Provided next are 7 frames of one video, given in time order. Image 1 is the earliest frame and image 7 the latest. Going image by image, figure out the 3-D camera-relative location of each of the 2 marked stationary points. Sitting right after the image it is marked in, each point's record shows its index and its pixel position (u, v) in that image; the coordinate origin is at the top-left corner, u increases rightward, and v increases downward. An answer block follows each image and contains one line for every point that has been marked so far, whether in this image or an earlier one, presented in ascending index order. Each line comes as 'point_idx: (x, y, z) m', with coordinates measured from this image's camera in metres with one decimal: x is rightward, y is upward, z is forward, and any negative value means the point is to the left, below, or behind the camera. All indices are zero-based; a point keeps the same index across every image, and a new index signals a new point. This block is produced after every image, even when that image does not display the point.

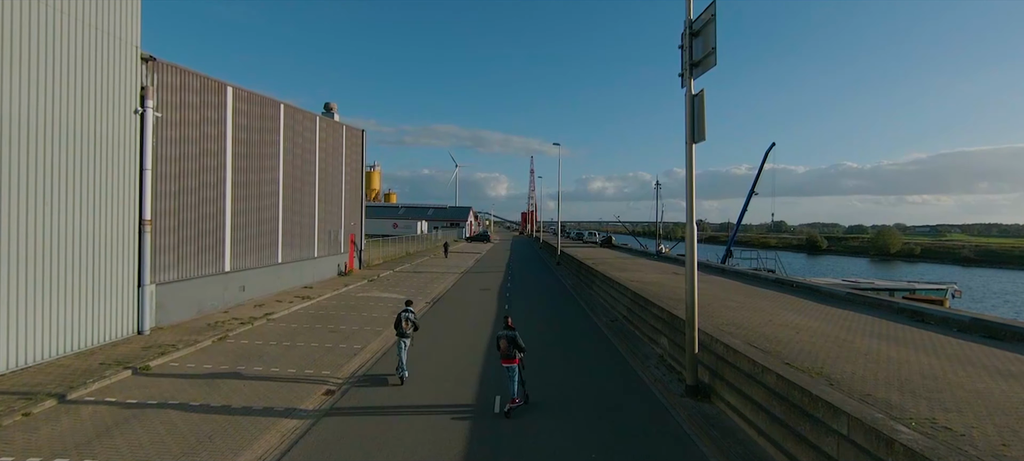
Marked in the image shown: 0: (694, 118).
0: (+2.9, +1.8, +9.1) m
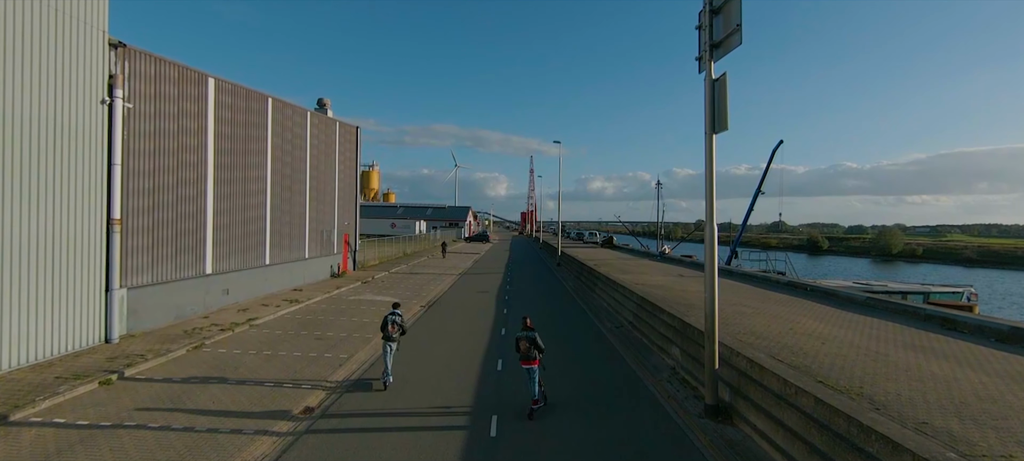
0: (+2.9, +1.8, +8.1) m
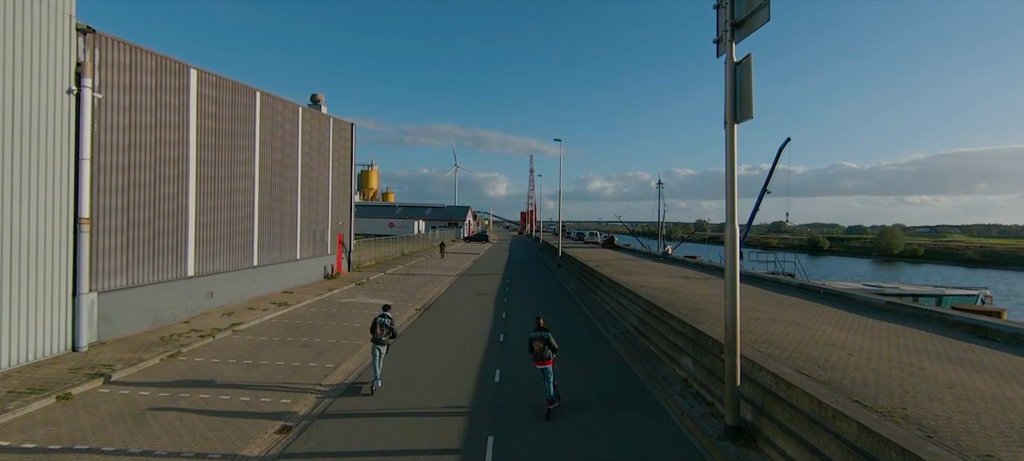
0: (+2.9, +1.8, +7.3) m
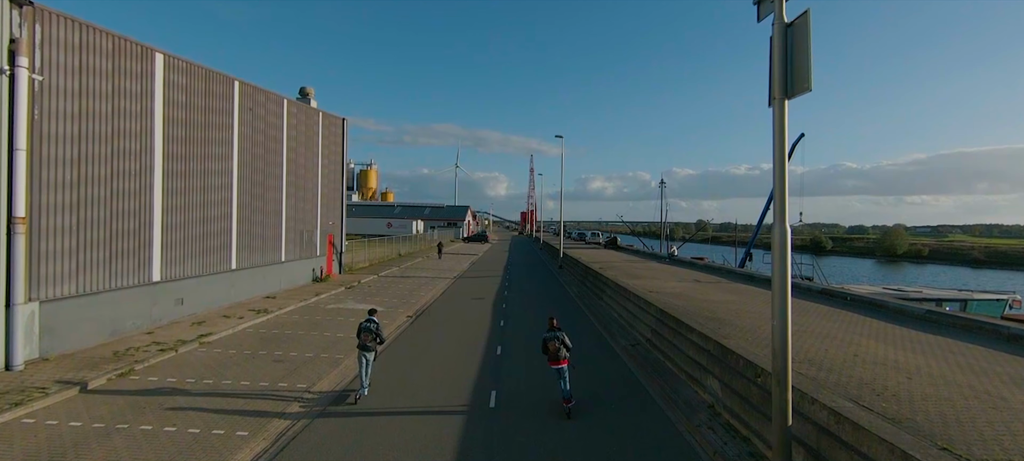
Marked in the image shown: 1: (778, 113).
0: (+2.8, +1.8, +5.9) m
1: (+2.7, +1.2, +5.8) m
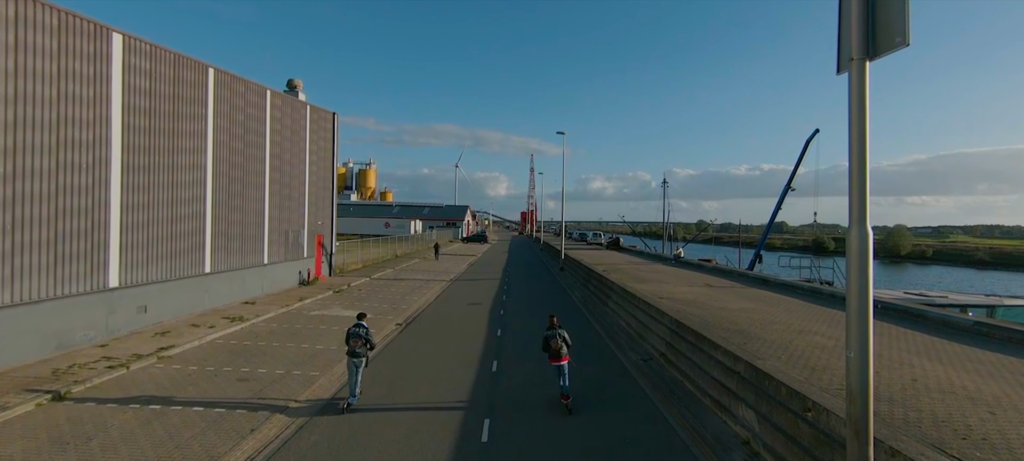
0: (+2.8, +1.7, +4.4) m
1: (+2.7, +1.2, +4.4) m
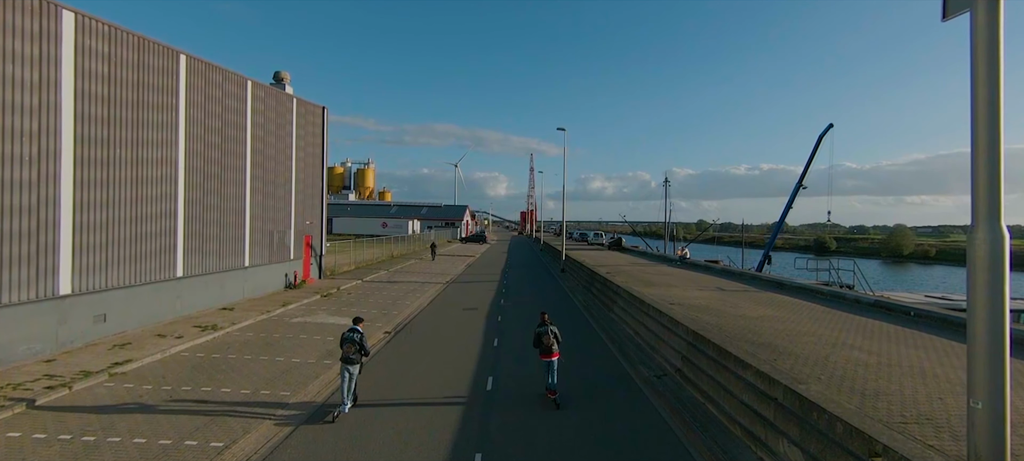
0: (+2.8, +1.7, +3.2) m
1: (+2.6, +1.2, +3.2) m
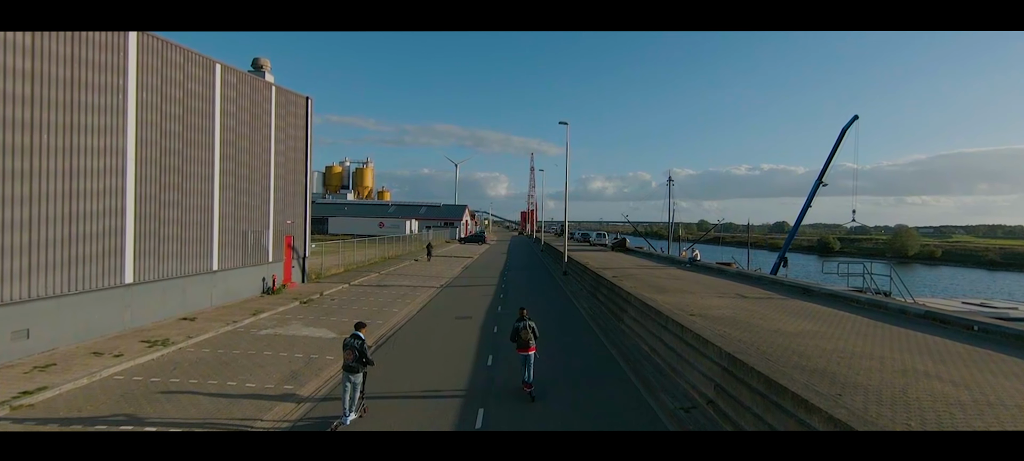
0: (+2.7, +1.7, +1.3) m
1: (+2.6, +1.2, +1.3) m
